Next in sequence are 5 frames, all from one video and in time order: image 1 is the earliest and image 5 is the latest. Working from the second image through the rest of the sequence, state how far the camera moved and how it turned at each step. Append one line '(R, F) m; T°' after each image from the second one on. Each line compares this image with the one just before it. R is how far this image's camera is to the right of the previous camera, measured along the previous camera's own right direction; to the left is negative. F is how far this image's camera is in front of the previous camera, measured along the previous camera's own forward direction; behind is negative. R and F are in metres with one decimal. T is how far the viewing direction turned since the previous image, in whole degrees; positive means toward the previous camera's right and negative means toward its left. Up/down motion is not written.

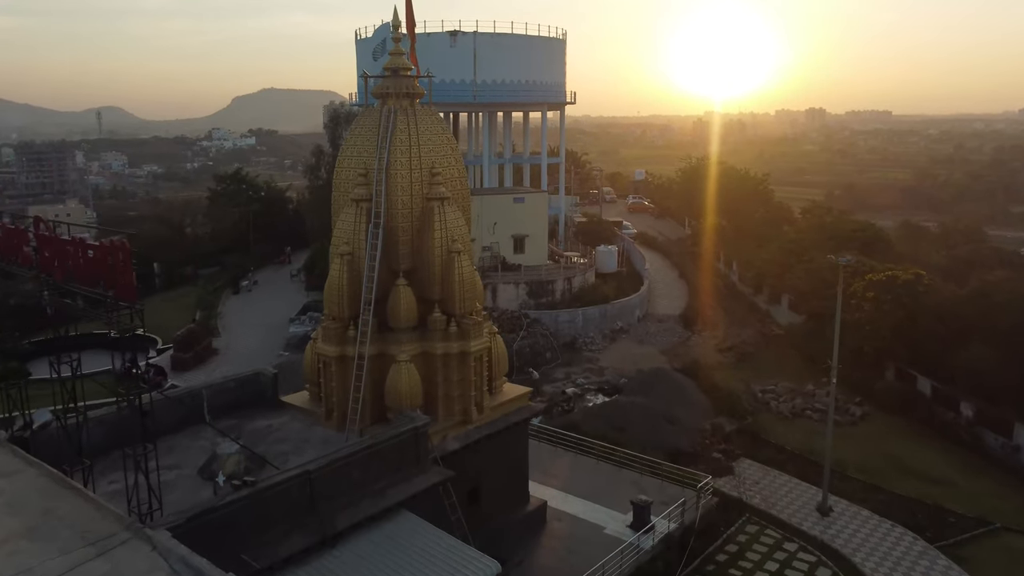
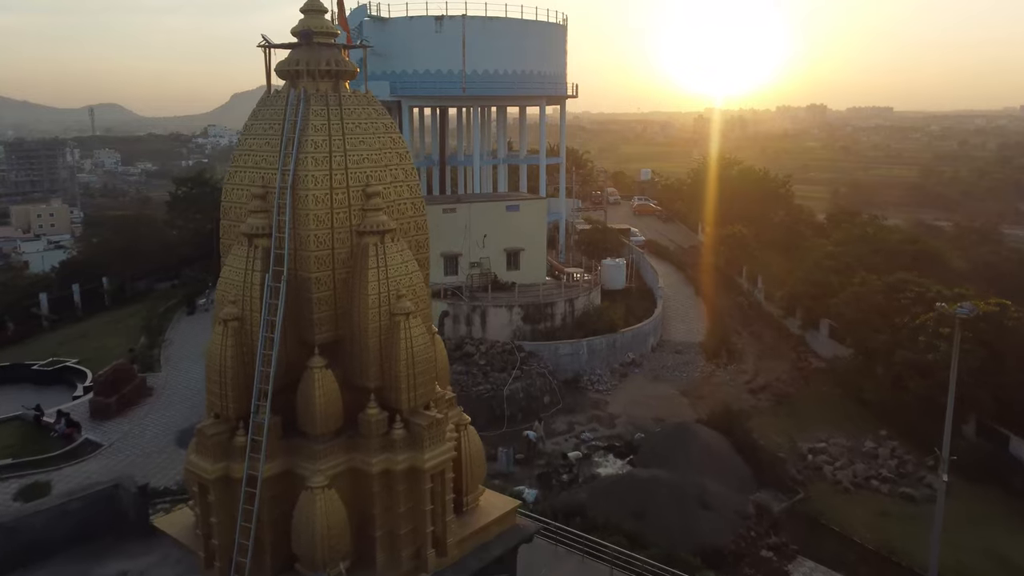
(+0.3, +4.1) m; 0°
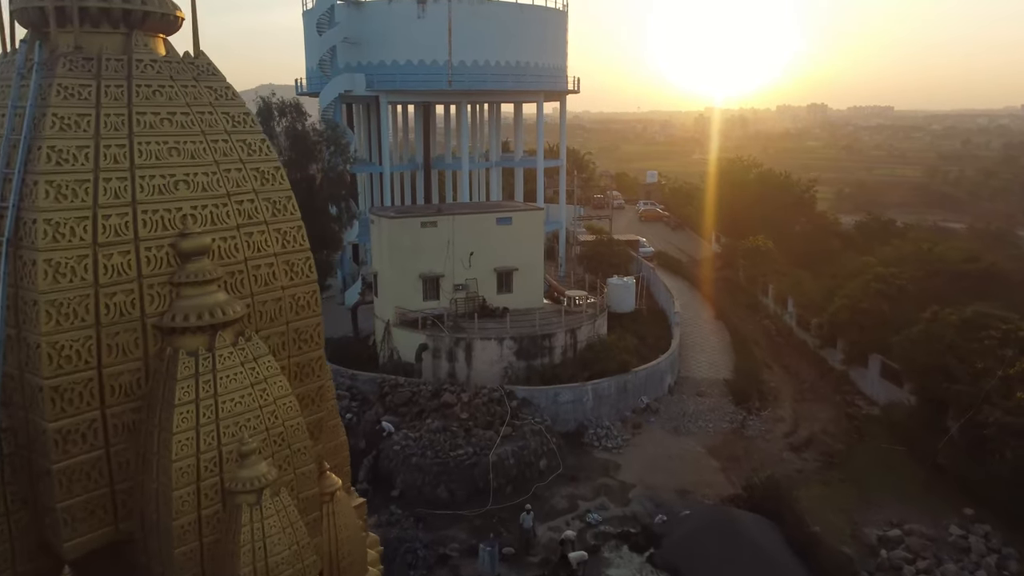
(+0.3, +3.9) m; 0°
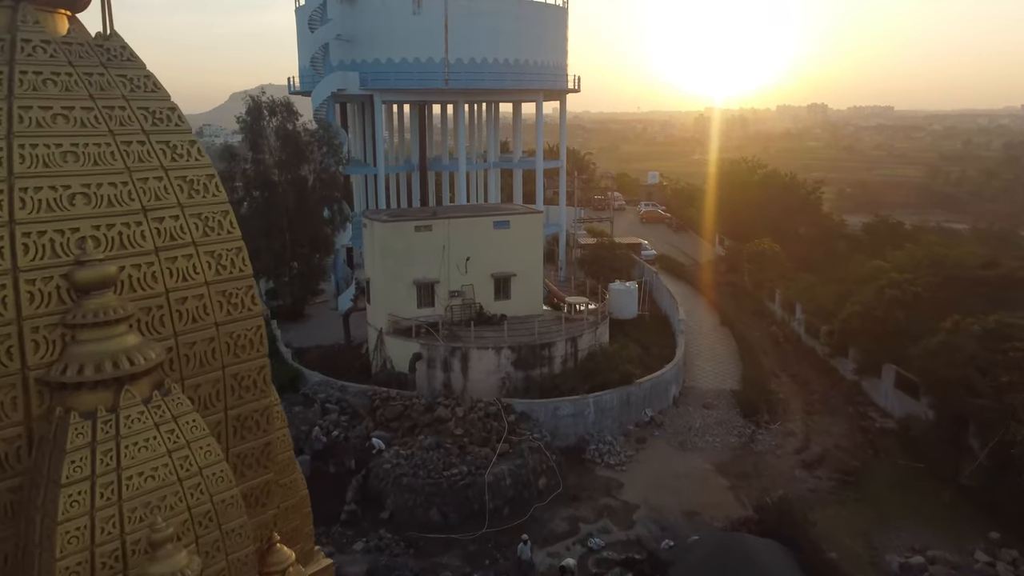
(+0.1, +0.9) m; 0°
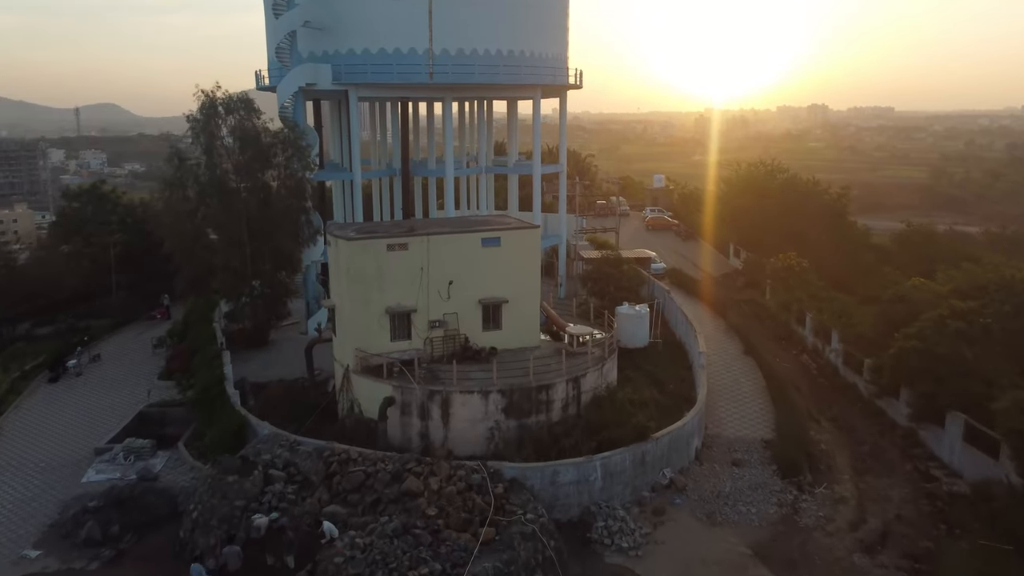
(+0.2, +3.2) m; 0°
